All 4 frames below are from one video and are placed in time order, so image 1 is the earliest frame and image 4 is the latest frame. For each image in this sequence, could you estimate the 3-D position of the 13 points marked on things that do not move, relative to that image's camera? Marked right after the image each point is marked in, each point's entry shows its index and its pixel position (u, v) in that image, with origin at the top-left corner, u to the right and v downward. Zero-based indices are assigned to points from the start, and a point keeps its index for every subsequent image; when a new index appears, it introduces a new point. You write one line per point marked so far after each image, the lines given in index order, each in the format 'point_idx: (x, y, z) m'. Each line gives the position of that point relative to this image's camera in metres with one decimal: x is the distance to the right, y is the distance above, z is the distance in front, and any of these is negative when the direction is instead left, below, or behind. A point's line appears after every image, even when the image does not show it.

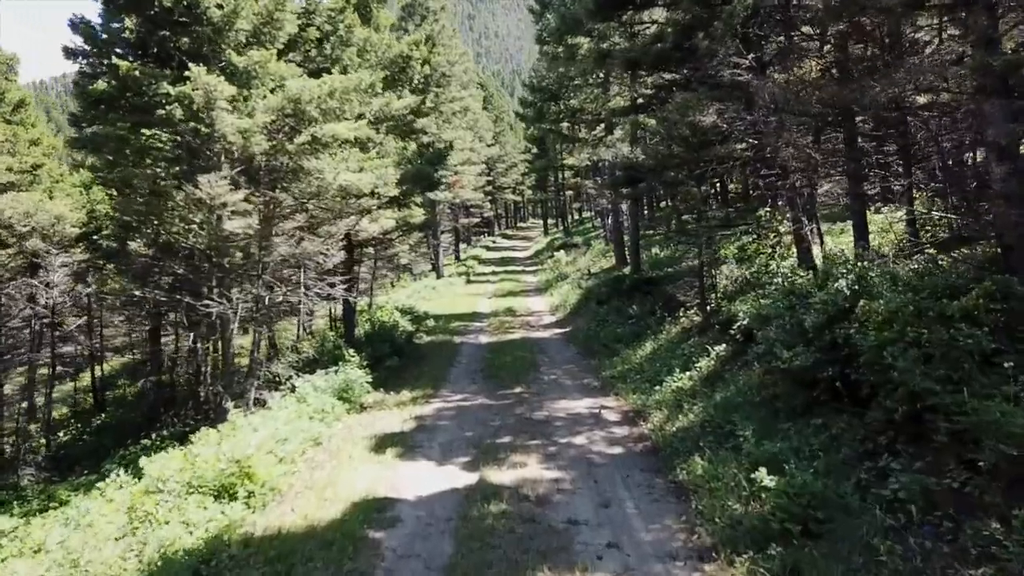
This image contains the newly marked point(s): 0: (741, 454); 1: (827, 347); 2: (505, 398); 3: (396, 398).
0: (+5.7, -4.1, +10.1) m
1: (+7.9, -1.5, +10.2) m
2: (-0.3, -4.2, +15.4) m
3: (-4.3, -4.1, +15.3) m
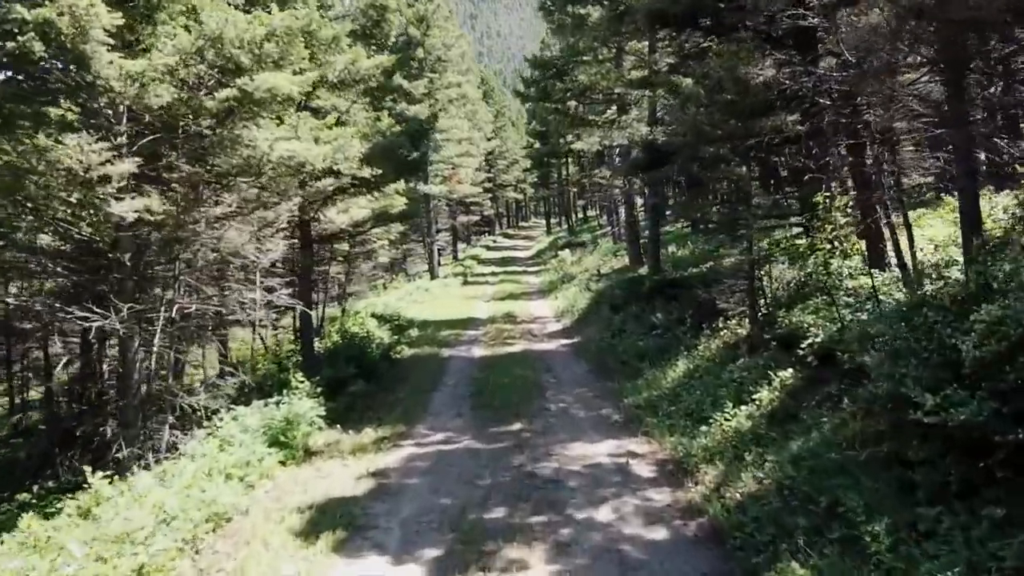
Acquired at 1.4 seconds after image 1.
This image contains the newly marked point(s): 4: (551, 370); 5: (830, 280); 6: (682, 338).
0: (+5.5, -4.3, +6.4) m
1: (+7.8, -1.6, +6.4) m
2: (-0.4, -4.3, +11.7) m
3: (-4.4, -4.3, +11.6) m
4: (+1.6, -3.5, +17.3) m
5: (+11.1, +0.3, +14.3) m
6: (+6.9, -2.0, +16.4) m
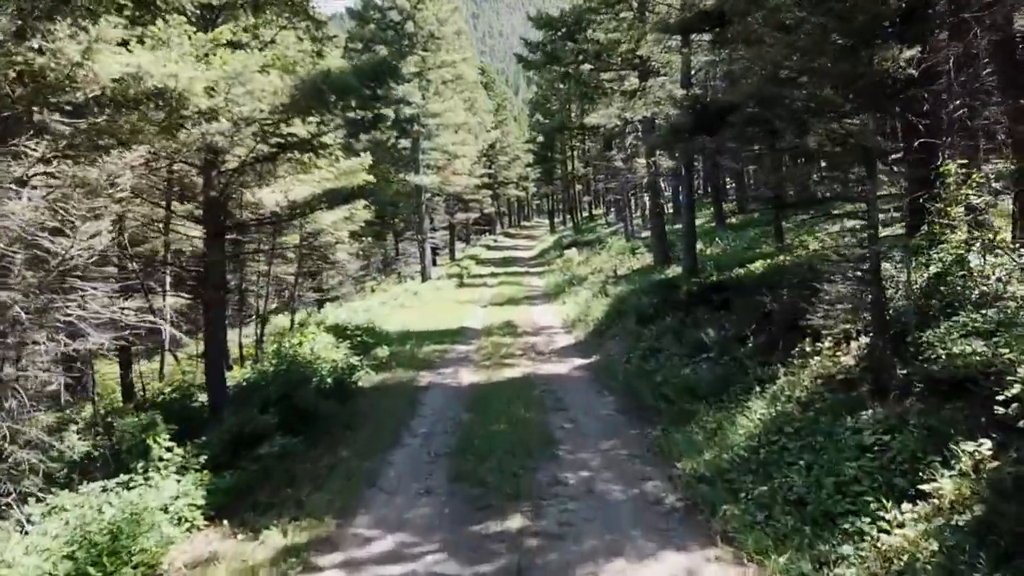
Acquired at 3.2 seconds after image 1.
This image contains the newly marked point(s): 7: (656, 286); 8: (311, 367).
0: (+5.4, -4.4, +1.6) m
1: (+7.6, -1.8, +1.7) m
2: (-0.4, -4.5, +7.0) m
3: (-4.5, -4.5, +6.9) m
4: (+1.6, -3.7, +12.5) m
5: (+11.1, +0.1, +9.5) m
6: (+6.8, -2.2, +11.7) m
7: (+6.6, +0.1, +18.9) m
8: (-6.3, -2.3, +12.9) m
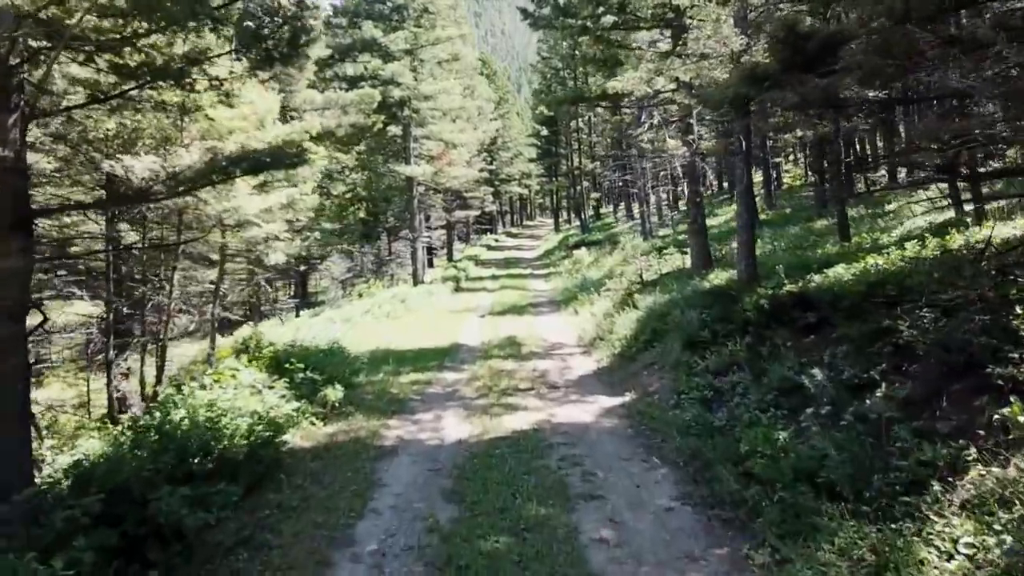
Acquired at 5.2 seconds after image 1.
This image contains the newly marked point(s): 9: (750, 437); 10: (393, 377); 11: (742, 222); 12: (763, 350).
0: (+5.5, -4.8, -2.9) m
1: (+7.7, -2.2, -2.8) m
2: (-0.4, -4.9, +2.5) m
3: (-4.4, -4.9, +2.4) m
4: (+1.7, -4.1, +8.1) m
5: (+11.2, -0.3, +5.0) m
6: (+6.9, -2.6, +7.2) m
7: (+6.7, -0.3, +14.4) m
8: (-6.2, -2.8, +8.4) m
9: (+5.0, -3.1, +8.7) m
10: (-4.1, -3.1, +14.0) m
11: (+8.3, +2.4, +14.7) m
12: (+6.8, -1.6, +11.0) m
